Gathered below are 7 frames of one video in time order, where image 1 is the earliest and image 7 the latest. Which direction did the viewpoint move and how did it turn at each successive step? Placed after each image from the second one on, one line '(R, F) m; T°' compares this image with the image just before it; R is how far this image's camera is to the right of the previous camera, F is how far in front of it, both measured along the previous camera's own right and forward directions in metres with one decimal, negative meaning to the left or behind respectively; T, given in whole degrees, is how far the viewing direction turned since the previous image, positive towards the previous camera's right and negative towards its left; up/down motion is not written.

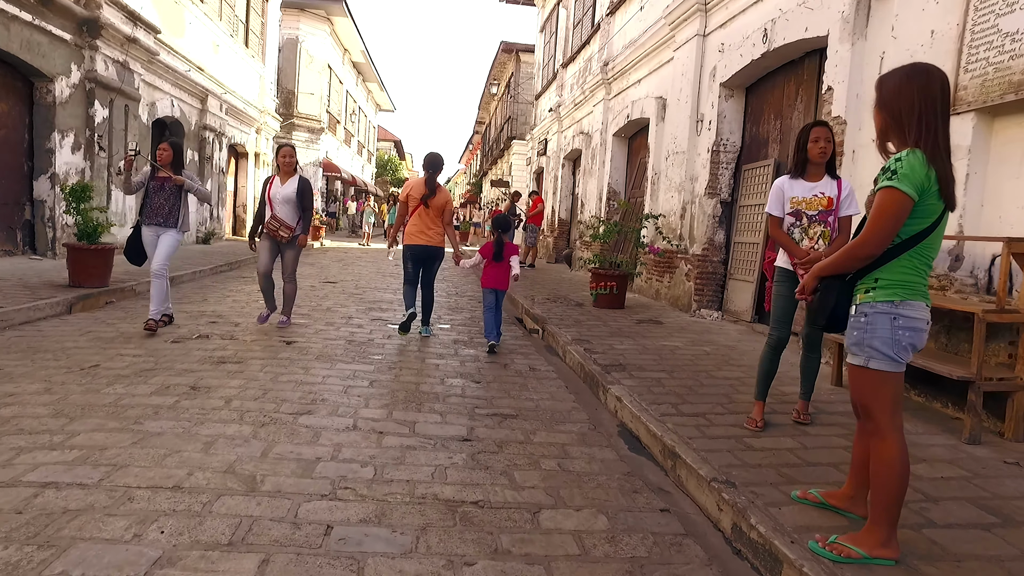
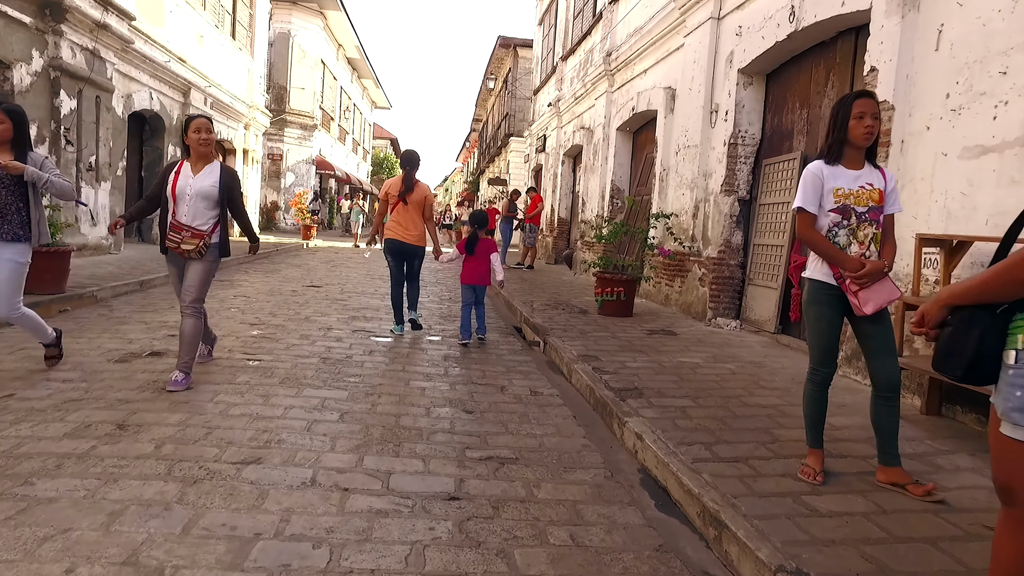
(0.0, +0.7) m; 0°
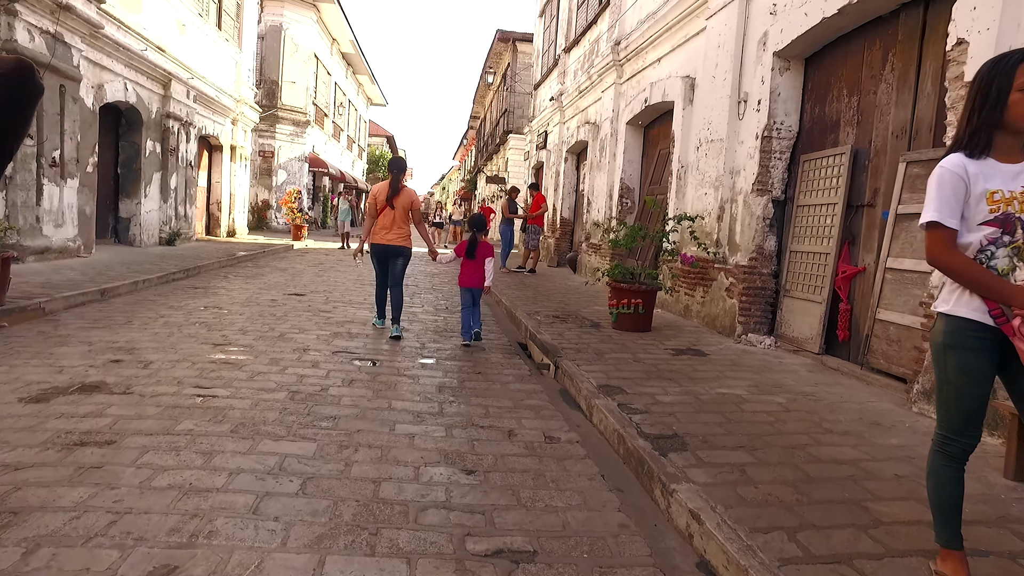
(-0.1, +0.8) m; 0°
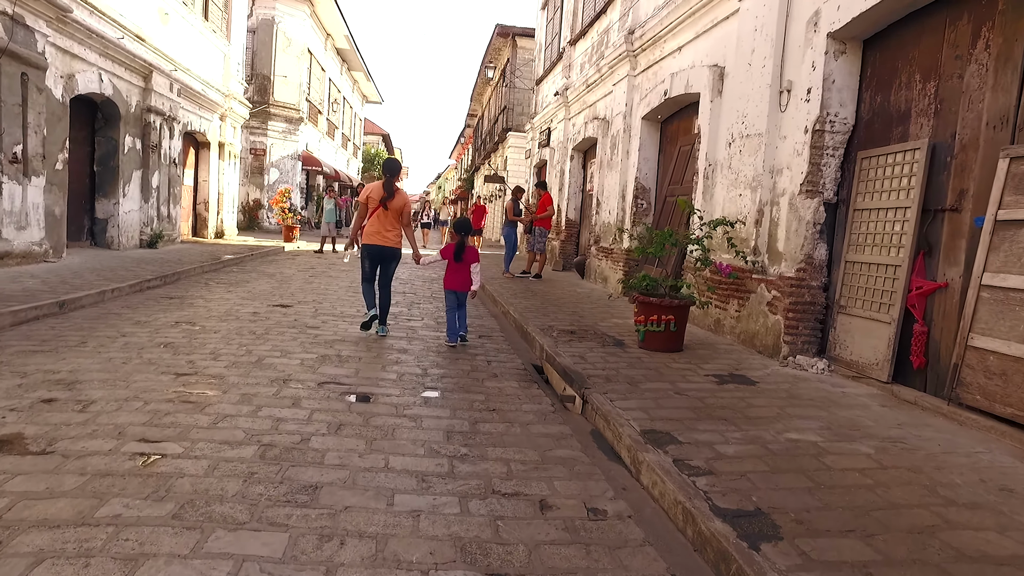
(-0.2, +0.8) m; 0°
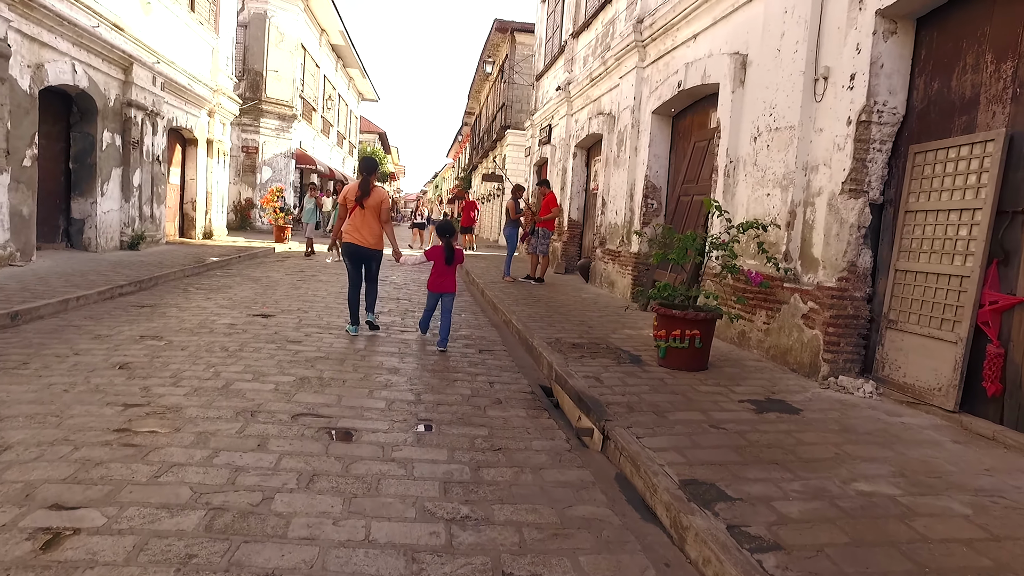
(-0.1, +0.7) m; 0°
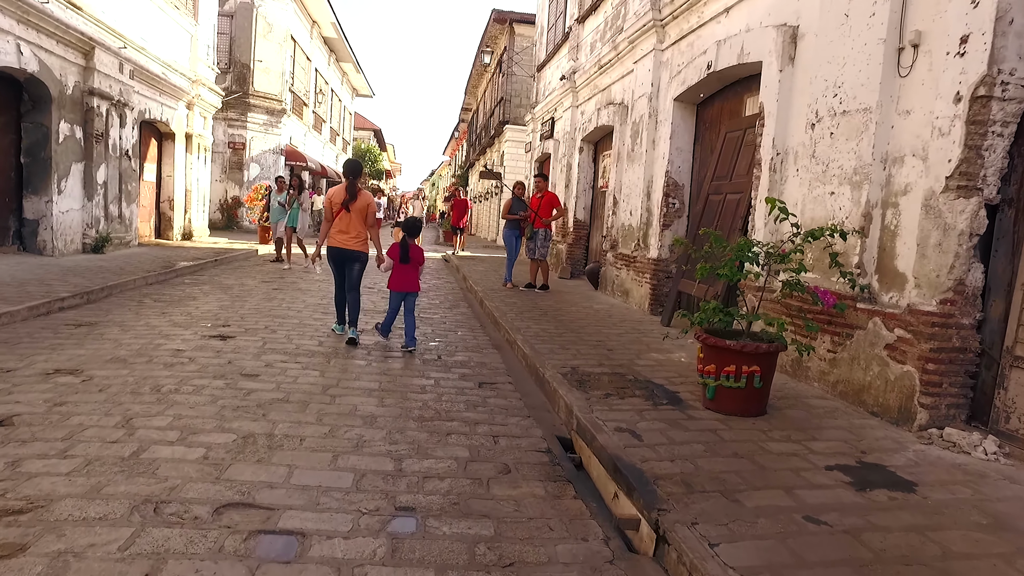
(-0.1, +1.1) m; 0°
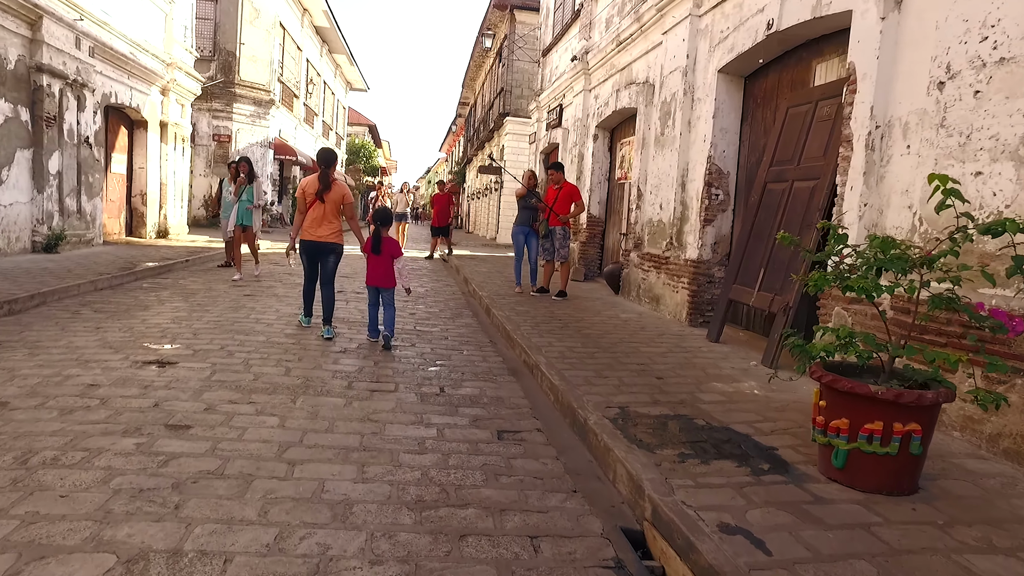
(-0.3, +1.4) m; 0°
